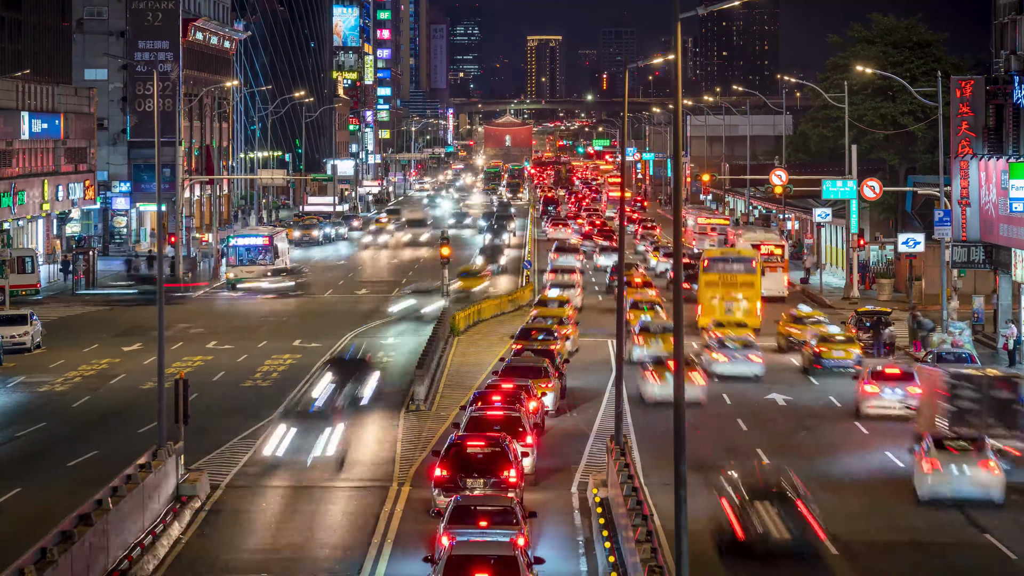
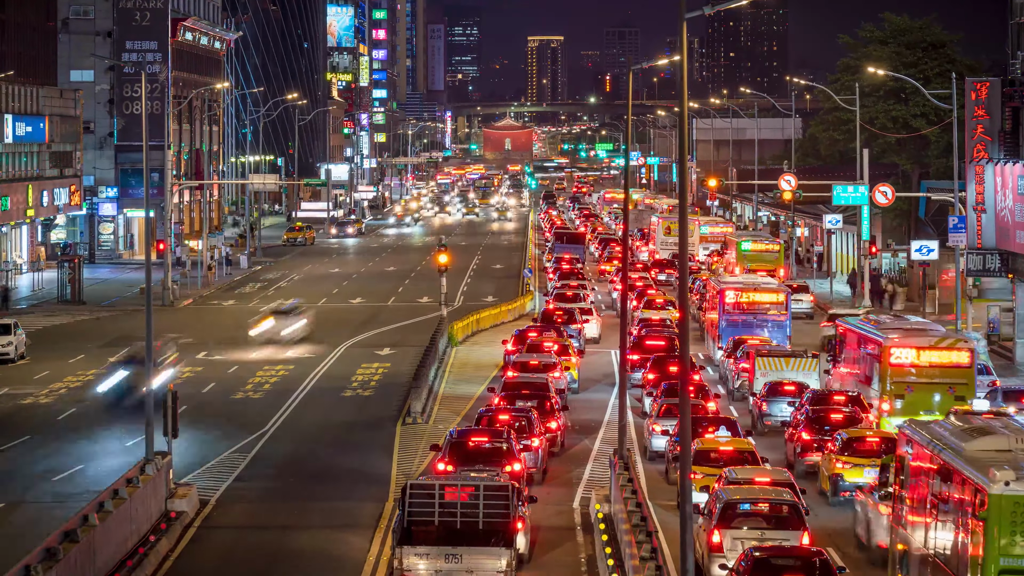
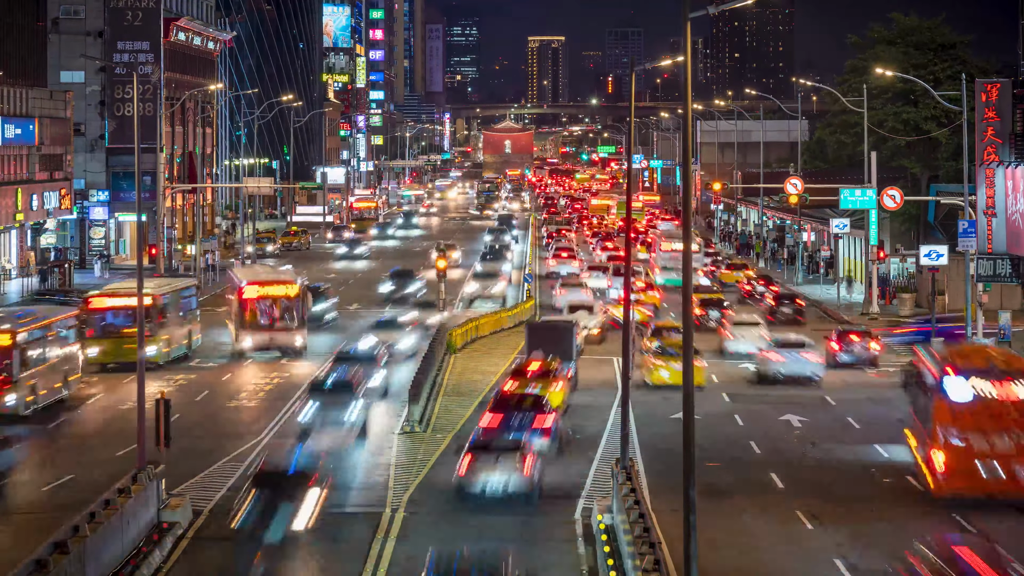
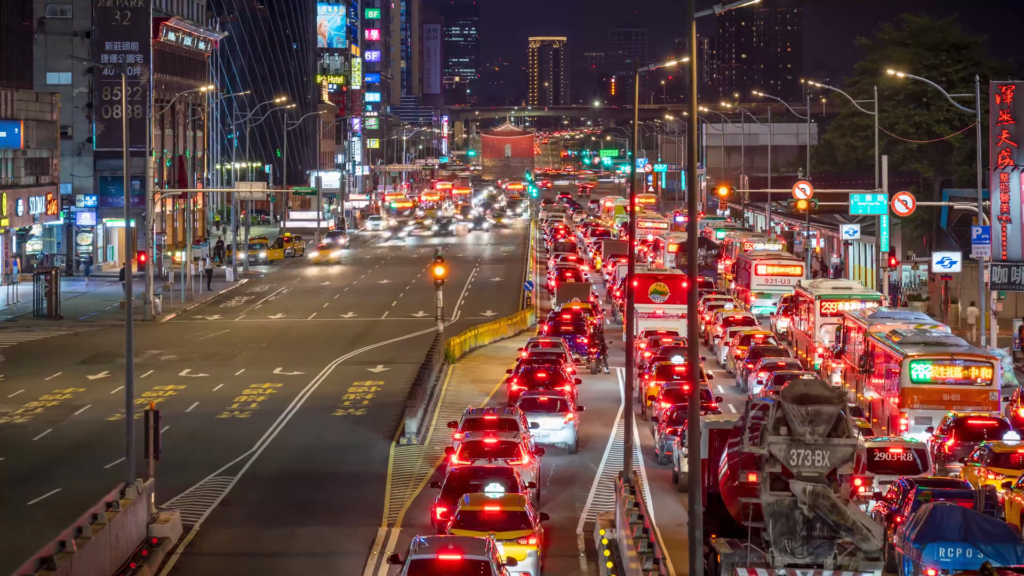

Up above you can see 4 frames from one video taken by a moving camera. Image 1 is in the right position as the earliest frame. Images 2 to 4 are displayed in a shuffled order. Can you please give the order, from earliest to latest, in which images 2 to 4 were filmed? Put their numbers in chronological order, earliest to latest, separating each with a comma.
2, 3, 4
